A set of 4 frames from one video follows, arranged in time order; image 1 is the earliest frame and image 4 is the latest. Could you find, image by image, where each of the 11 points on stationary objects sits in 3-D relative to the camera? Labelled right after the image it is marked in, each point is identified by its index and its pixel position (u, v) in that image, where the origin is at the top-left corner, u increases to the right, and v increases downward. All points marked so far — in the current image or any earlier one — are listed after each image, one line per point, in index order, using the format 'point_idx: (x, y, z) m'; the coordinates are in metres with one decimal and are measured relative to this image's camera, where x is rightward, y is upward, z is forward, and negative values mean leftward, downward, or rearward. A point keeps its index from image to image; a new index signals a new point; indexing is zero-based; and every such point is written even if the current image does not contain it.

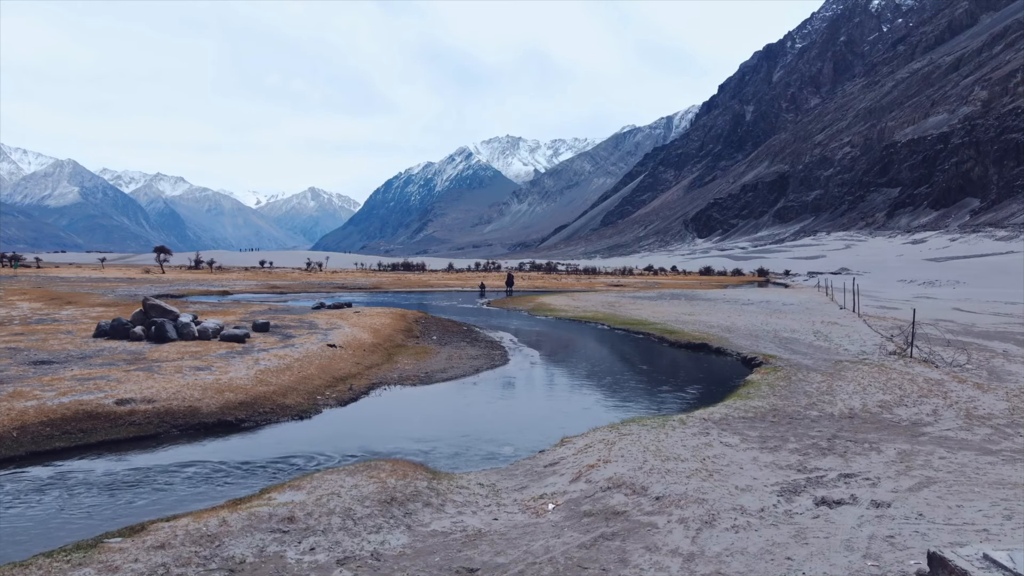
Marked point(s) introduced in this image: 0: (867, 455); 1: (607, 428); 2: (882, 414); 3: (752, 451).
0: (+8.0, -3.8, +14.2) m
1: (+2.4, -3.5, +15.9) m
2: (+10.2, -3.5, +17.4) m
3: (+5.4, -3.6, +14.1) m
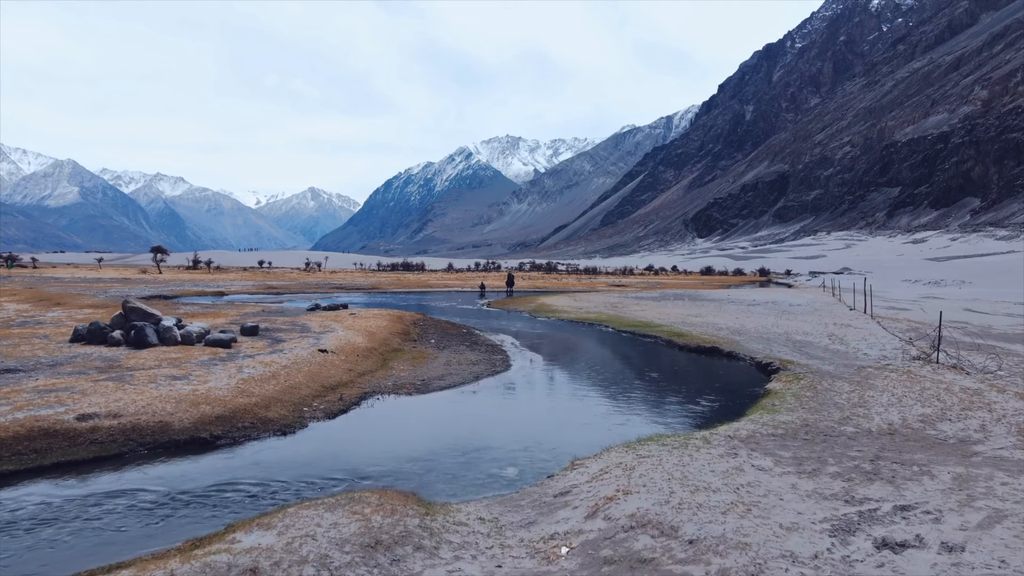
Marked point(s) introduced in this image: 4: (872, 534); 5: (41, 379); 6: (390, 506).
0: (+8.1, -3.8, +12.6) m
1: (+2.5, -3.6, +14.2) m
2: (+10.3, -3.6, +15.8) m
3: (+5.5, -3.7, +12.4) m
4: (+5.6, -3.8, +9.8) m
5: (-14.4, -2.8, +19.3) m
6: (-2.1, -3.7, +10.7) m
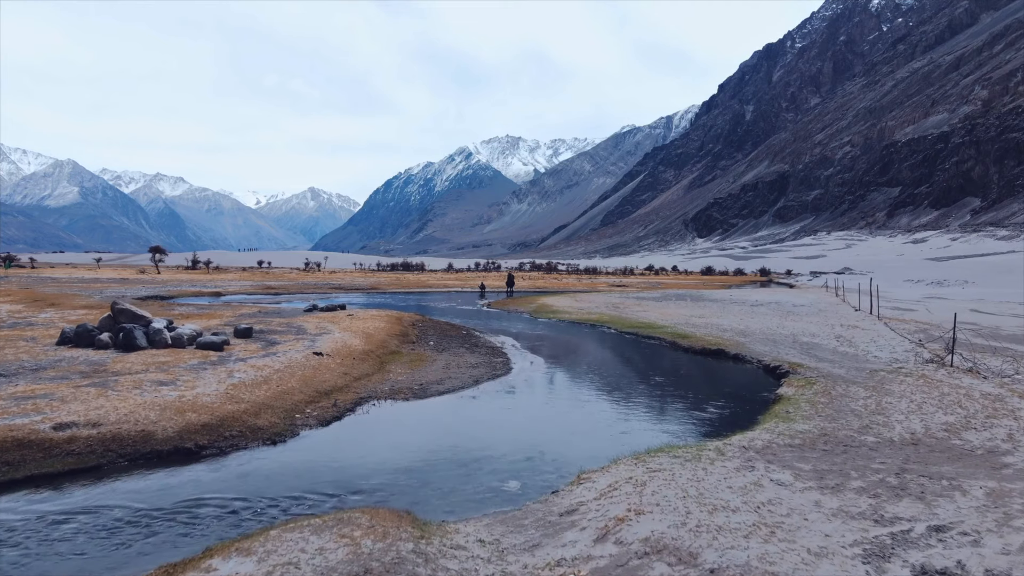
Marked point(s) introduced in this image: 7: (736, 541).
0: (+8.1, -3.9, +11.7) m
1: (+2.6, -3.6, +13.4) m
2: (+10.4, -3.6, +14.9) m
3: (+5.5, -3.7, +11.5) m
4: (+5.6, -3.9, +9.0) m
5: (-14.4, -2.8, +18.5) m
6: (-2.0, -3.7, +9.8) m
7: (+3.2, -3.6, +9.1) m
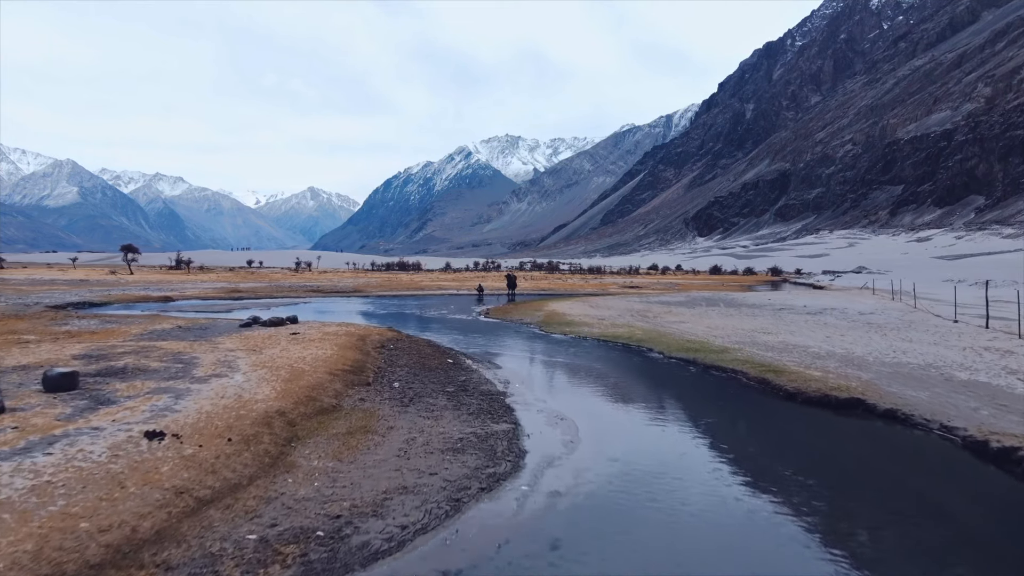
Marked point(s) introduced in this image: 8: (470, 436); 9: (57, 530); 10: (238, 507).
0: (+8.5, -4.3, -1.3) m
1: (+2.9, -4.1, +0.4) m
2: (+10.7, -4.0, +1.9) m
3: (+5.8, -4.2, -1.5) m
4: (+6.0, -4.3, -4.0) m
5: (-14.0, -3.3, +5.4) m
6: (-1.7, -4.2, -3.2) m
7: (+3.5, -4.1, -4.0) m
8: (-1.3, -4.0, +17.7) m
9: (-7.1, -3.7, +10.0) m
10: (-5.1, -4.0, +12.2) m
